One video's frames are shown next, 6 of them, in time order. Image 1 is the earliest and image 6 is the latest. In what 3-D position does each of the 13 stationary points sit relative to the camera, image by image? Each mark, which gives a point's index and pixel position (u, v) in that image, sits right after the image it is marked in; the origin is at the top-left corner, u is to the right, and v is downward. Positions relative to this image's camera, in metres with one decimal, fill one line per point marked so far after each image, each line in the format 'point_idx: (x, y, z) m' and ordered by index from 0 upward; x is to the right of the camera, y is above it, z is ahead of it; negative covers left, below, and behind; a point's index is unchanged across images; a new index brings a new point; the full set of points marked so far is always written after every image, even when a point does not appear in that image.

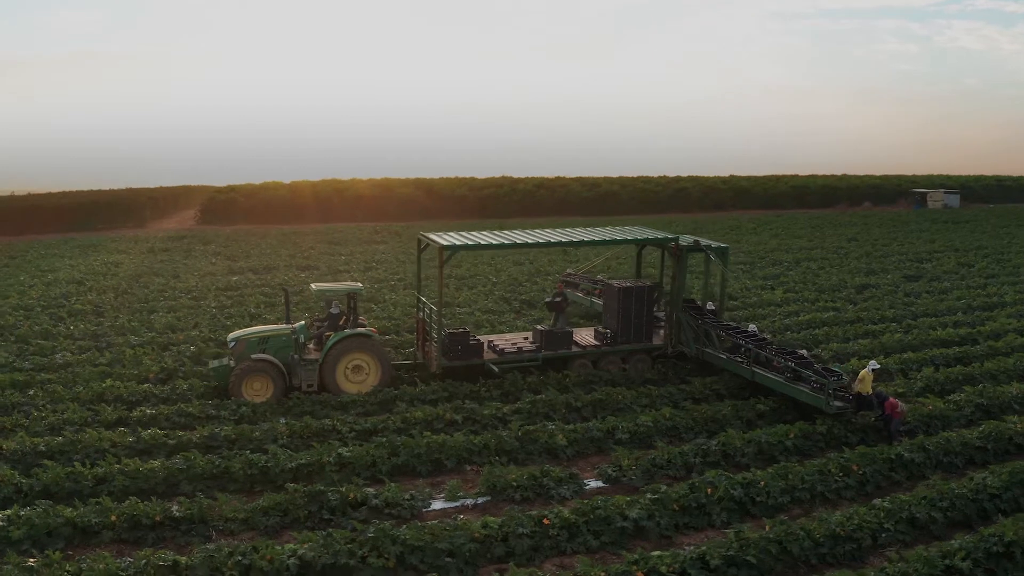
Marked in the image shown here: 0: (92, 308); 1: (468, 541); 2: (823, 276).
0: (-8.8, -0.5, +15.6) m
1: (-0.4, -2.3, +6.8) m
2: (+8.2, +0.4, +19.7) m
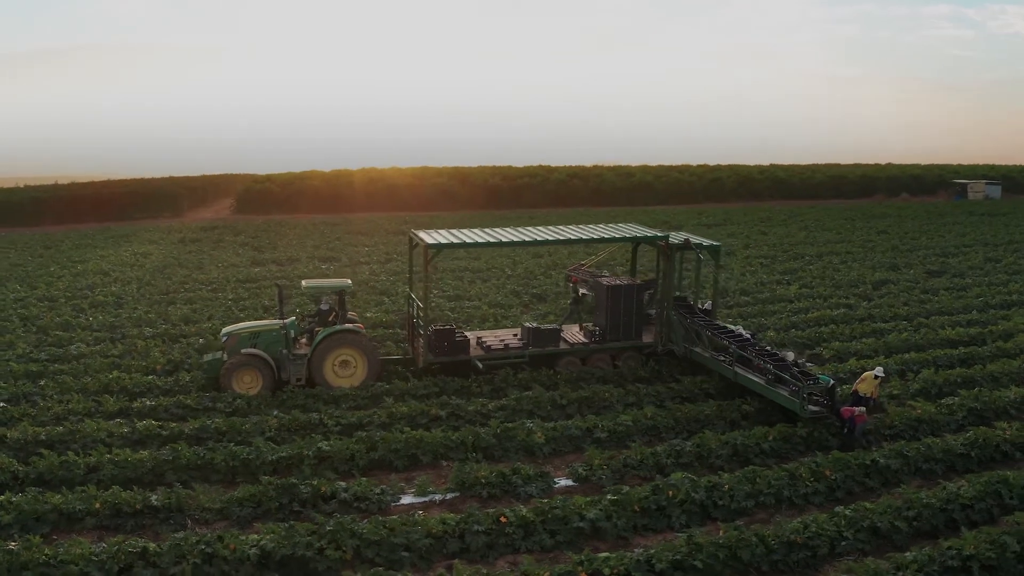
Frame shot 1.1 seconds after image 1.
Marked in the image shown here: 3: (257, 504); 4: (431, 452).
0: (-8.7, -0.3, +16.2) m
1: (-0.8, -2.3, +7.0) m
2: (+8.5, +0.5, +19.3) m
3: (-2.6, -2.2, +7.7) m
4: (-1.0, -2.0, +9.0) m
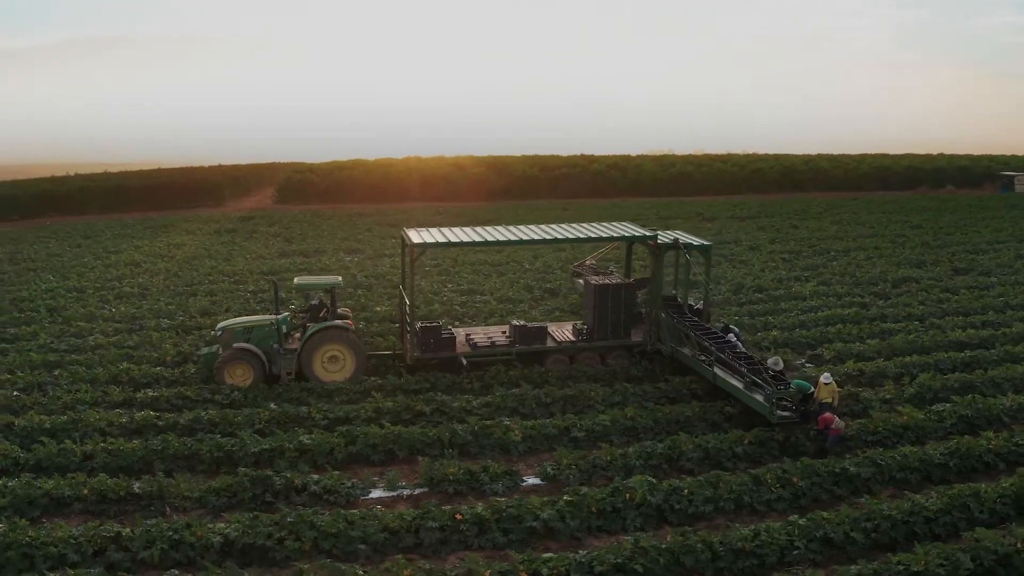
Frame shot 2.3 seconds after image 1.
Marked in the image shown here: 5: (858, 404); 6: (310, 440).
0: (-8.5, -0.1, +16.9) m
1: (-1.3, -2.4, +7.2) m
2: (+8.9, +0.6, +18.8) m
3: (-3.0, -2.2, +8.0) m
4: (-1.3, -2.0, +9.2) m
5: (+4.7, -1.6, +10.1) m
6: (-2.5, -1.9, +9.1) m
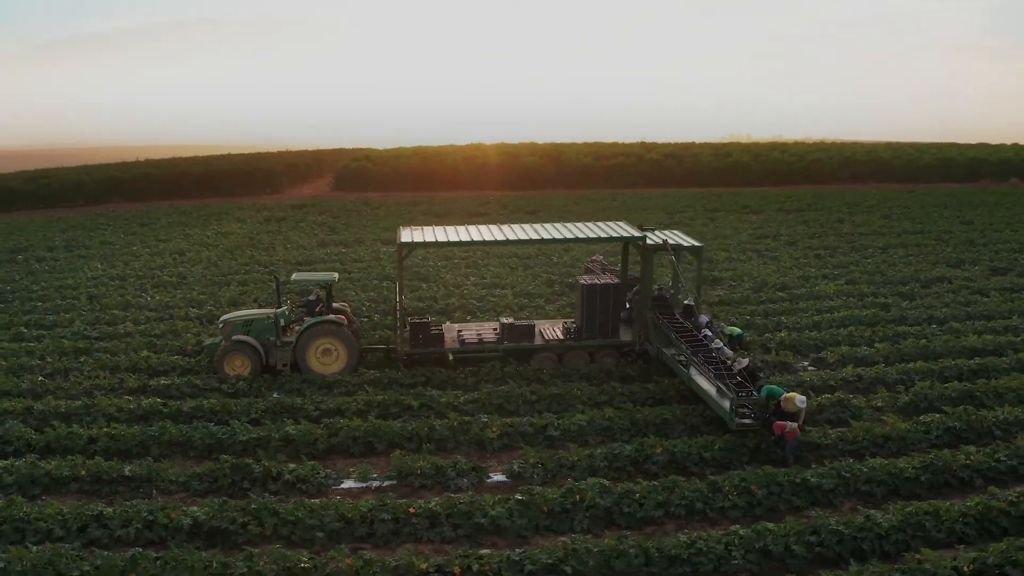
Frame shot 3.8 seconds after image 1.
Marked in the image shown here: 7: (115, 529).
0: (-8.0, +0.1, +17.9) m
1: (-1.8, -2.4, +7.6) m
2: (+9.4, +0.6, +18.1) m
3: (-3.4, -2.2, +8.6) m
4: (-1.6, -2.0, +9.6) m
5: (+4.5, -1.7, +9.9) m
6: (-2.8, -1.8, +9.6) m
7: (-3.9, -2.4, +7.4) m
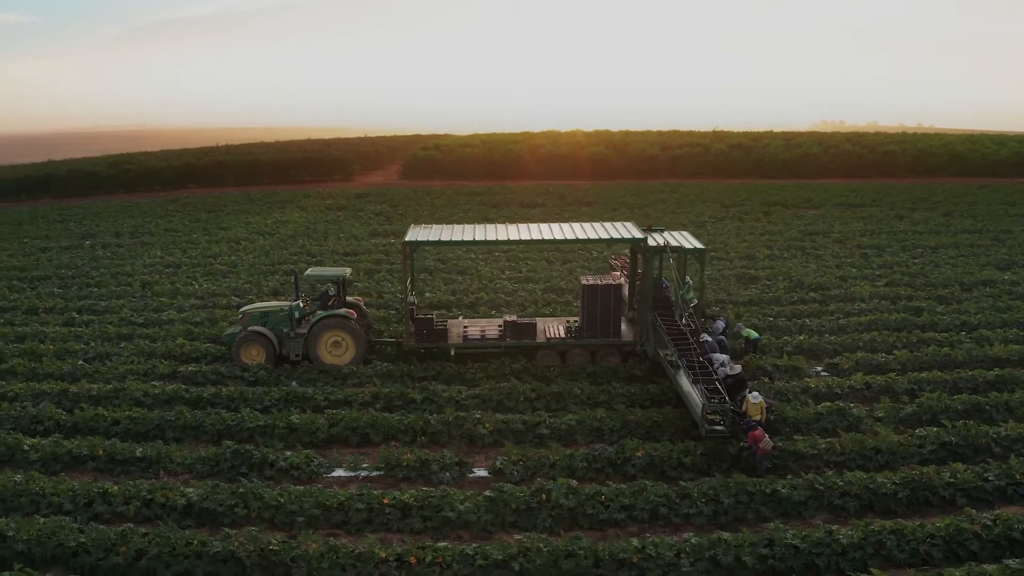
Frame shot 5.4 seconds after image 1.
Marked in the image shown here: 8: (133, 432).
0: (-7.3, +0.4, +18.9) m
1: (-2.1, -2.4, +8.0) m
2: (+10.2, +0.5, +17.4) m
3: (-3.7, -2.2, +9.2) m
4: (-1.8, -2.0, +10.0) m
5: (+4.3, -1.8, +9.8) m
6: (-2.9, -1.8, +10.1) m
7: (-4.3, -2.4, +8.1) m
8: (-5.1, -1.9, +10.1) m
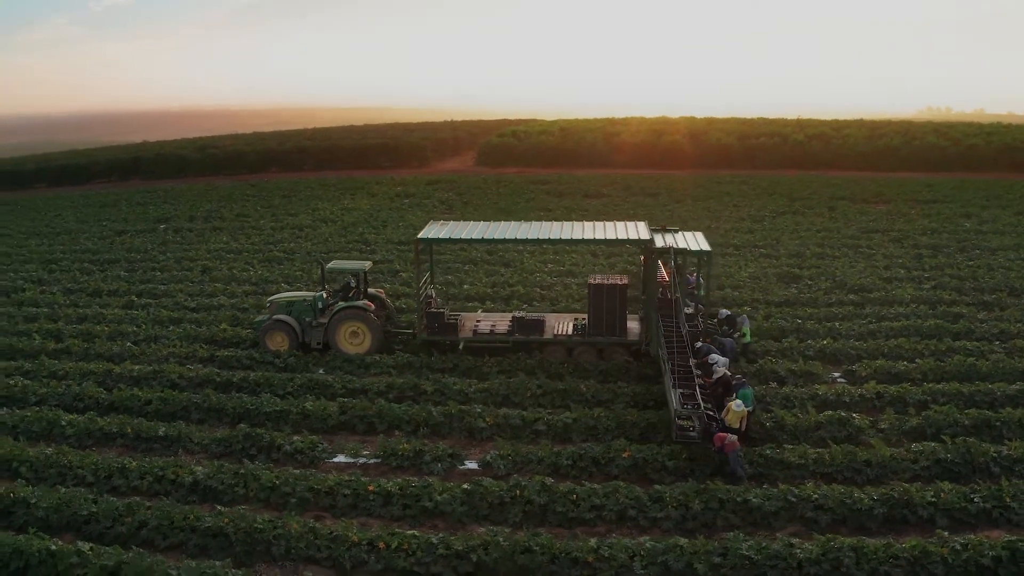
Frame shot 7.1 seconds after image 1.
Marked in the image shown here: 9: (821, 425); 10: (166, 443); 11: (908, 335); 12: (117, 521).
0: (-6.2, +0.7, +19.9) m
1: (-2.4, -2.4, +8.6) m
2: (+10.9, +0.4, +16.5) m
3: (-3.8, -2.1, +10.0) m
4: (-1.8, -1.9, +10.5) m
5: (+4.2, -1.9, +9.6) m
6: (-2.9, -1.7, +10.8) m
7: (-4.5, -2.3, +8.9) m
8: (-5.1, -1.8, +11.0) m
9: (+4.0, -1.8, +9.7) m
10: (-4.7, -2.1, +10.1) m
11: (+6.9, -0.9, +13.0) m
12: (-4.2, -2.5, +7.9) m
